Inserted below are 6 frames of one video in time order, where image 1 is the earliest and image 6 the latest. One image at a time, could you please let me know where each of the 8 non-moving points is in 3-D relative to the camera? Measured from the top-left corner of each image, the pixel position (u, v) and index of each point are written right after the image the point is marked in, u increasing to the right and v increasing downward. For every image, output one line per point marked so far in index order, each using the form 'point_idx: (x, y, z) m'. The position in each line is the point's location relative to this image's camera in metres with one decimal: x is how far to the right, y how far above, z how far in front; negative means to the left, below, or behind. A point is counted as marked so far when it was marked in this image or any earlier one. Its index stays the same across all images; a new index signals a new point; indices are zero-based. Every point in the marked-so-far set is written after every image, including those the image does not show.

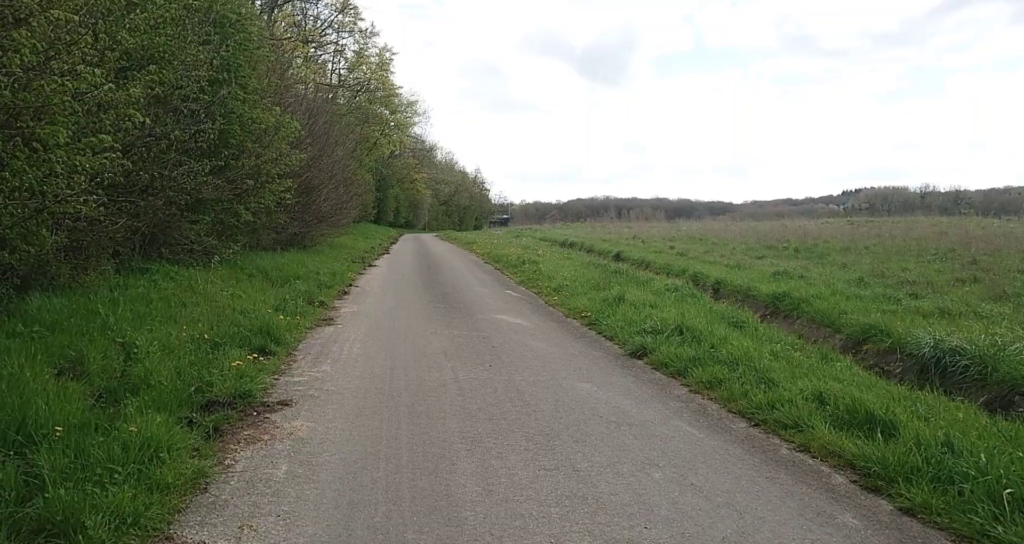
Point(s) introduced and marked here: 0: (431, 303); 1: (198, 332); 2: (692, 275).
0: (-1.4, -0.5, +13.0) m
1: (-3.3, -0.6, +7.6) m
2: (+4.5, -0.1, +18.4) m
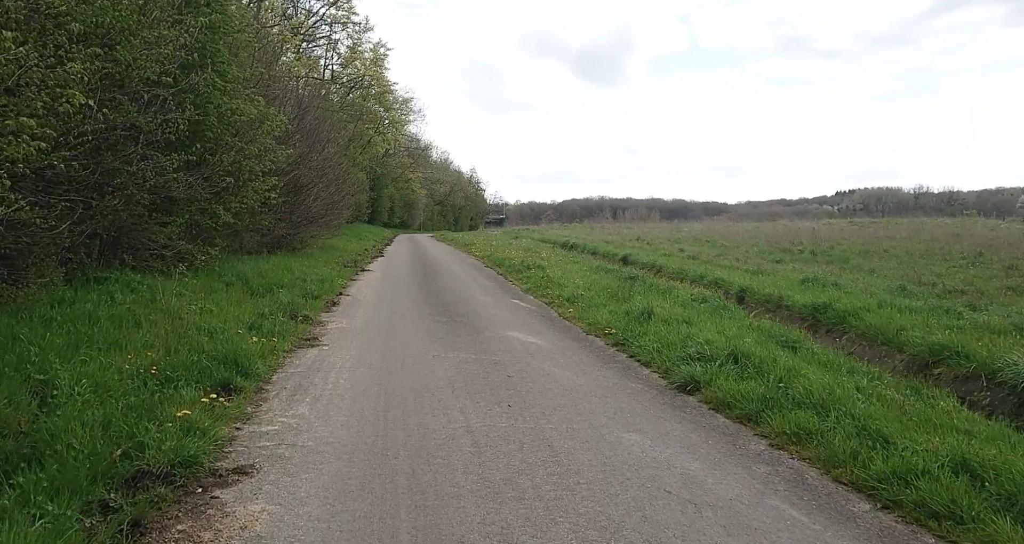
0: (-1.3, -0.7, +11.5) m
1: (-3.1, -0.8, +6.1) m
2: (+4.6, -0.3, +17.0) m
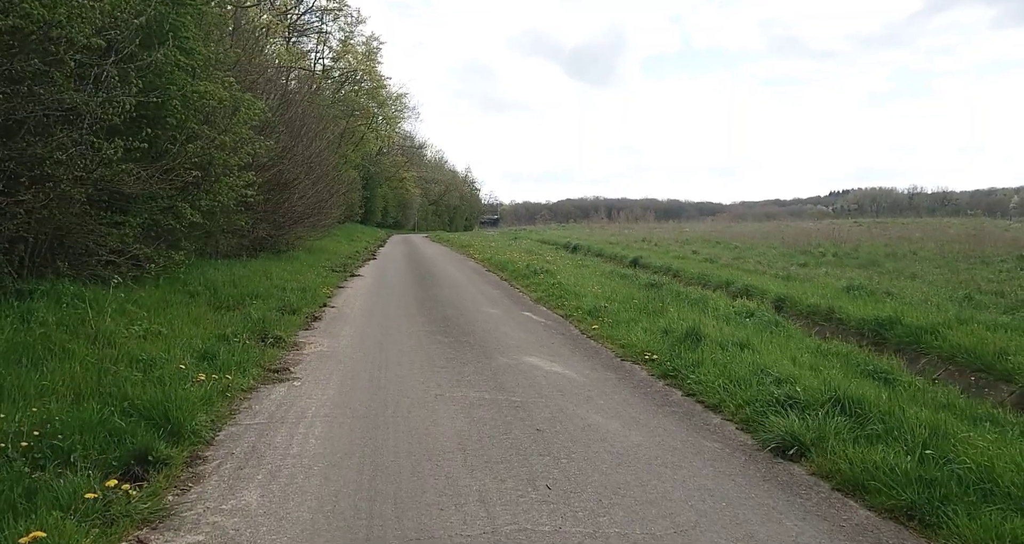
0: (-1.1, -0.8, +9.7) m
1: (-2.8, -0.9, +4.3) m
2: (+4.7, -0.4, +15.3) m
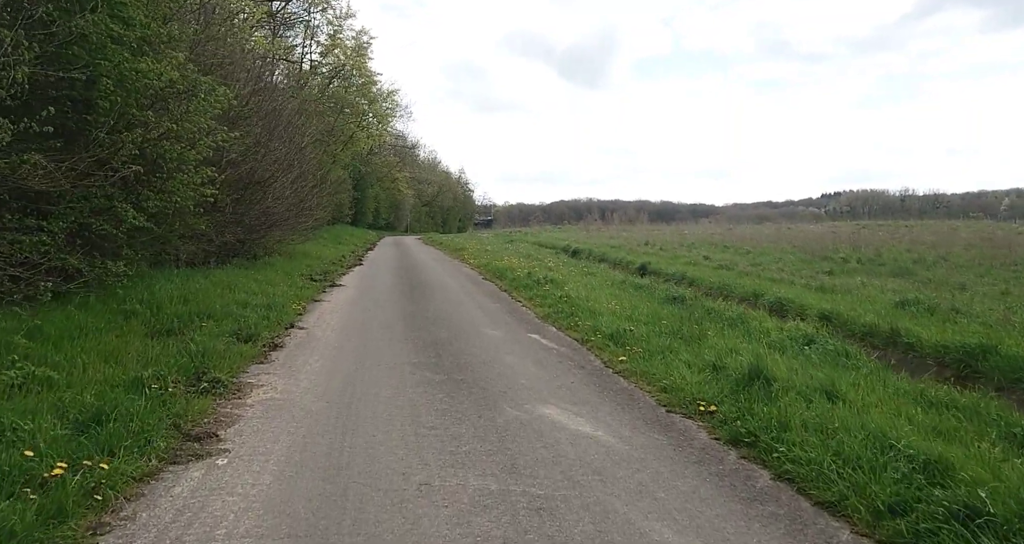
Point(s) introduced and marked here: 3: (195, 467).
0: (-1.0, -1.0, +7.7) m
1: (-2.7, -1.1, +2.3) m
2: (+4.8, -0.6, +13.3) m
3: (-2.0, -1.2, +4.6) m
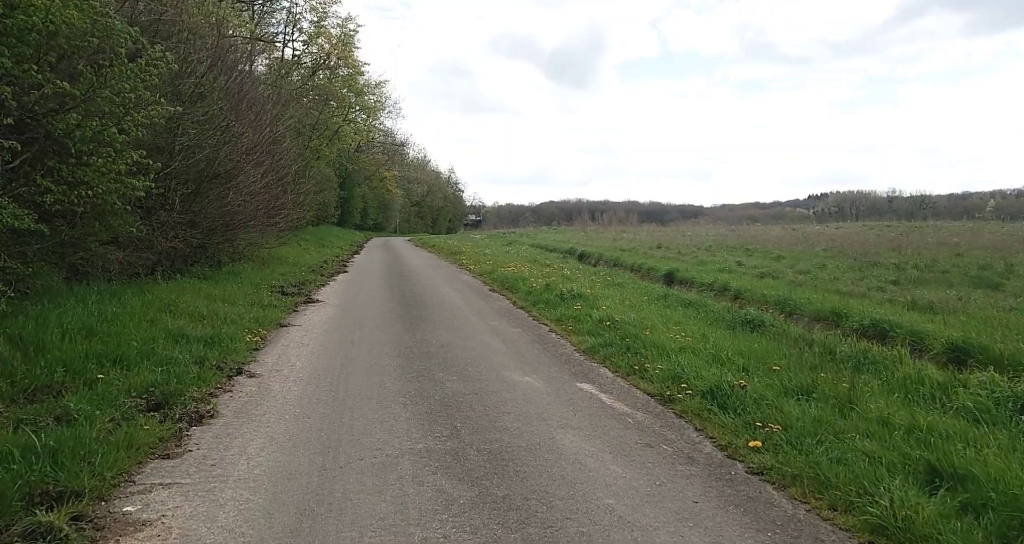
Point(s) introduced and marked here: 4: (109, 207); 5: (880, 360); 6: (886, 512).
0: (-0.6, -1.2, +4.6) m
1: (-2.2, -1.3, -0.8) m
2: (+5.1, -0.8, +10.3) m
3: (-1.5, -1.4, +1.4) m
4: (-5.3, +0.9, +9.6) m
5: (+3.7, -0.9, +7.4) m
6: (+1.9, -1.2, +3.9) m
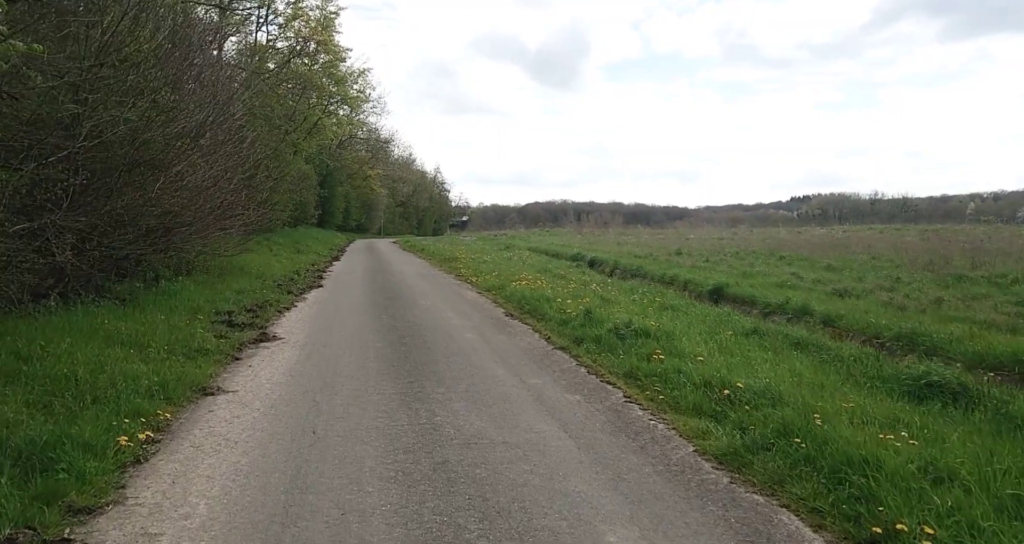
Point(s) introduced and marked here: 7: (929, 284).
0: (+0.1, -1.6, +0.7) m
1: (-1.4, -1.6, -4.7) m
2: (+5.7, -1.2, +6.5) m
3: (-0.7, -1.7, -2.5) m
4: (-4.7, +0.5, +5.6) m
5: (+4.3, -1.2, +3.6) m
6: (+2.6, -1.6, 0.0) m
7: (+9.4, -0.2, +16.6) m
